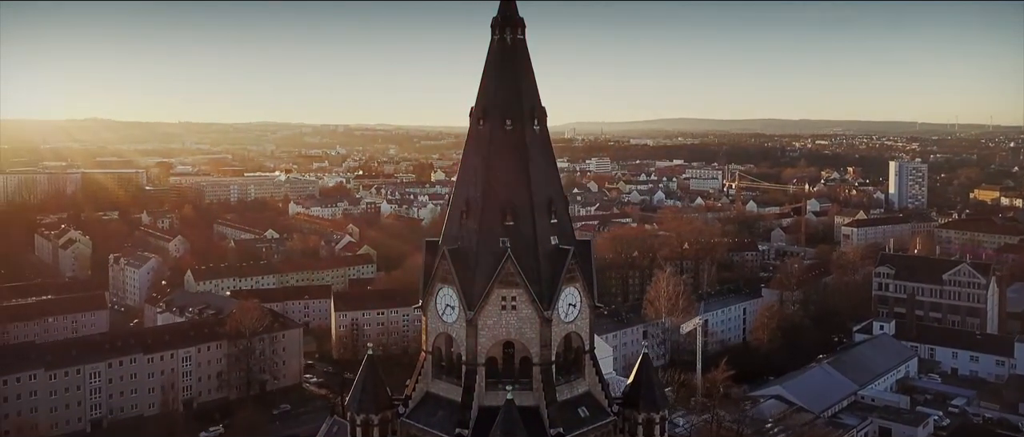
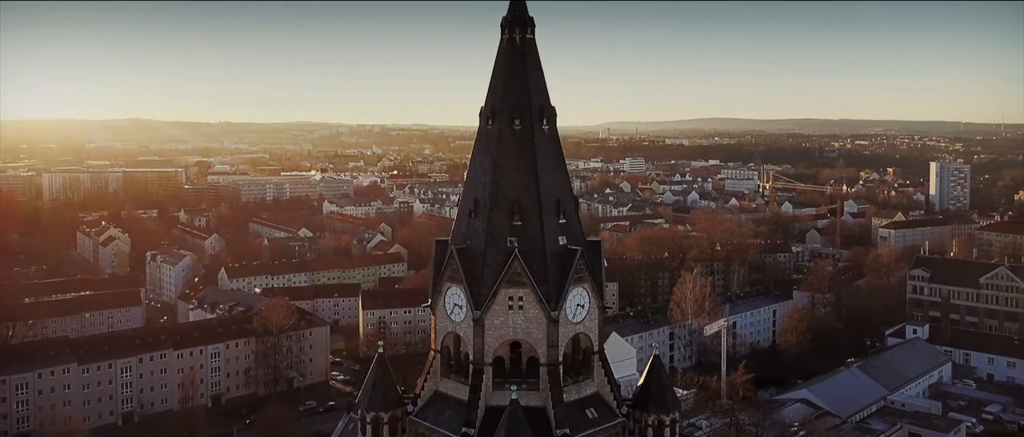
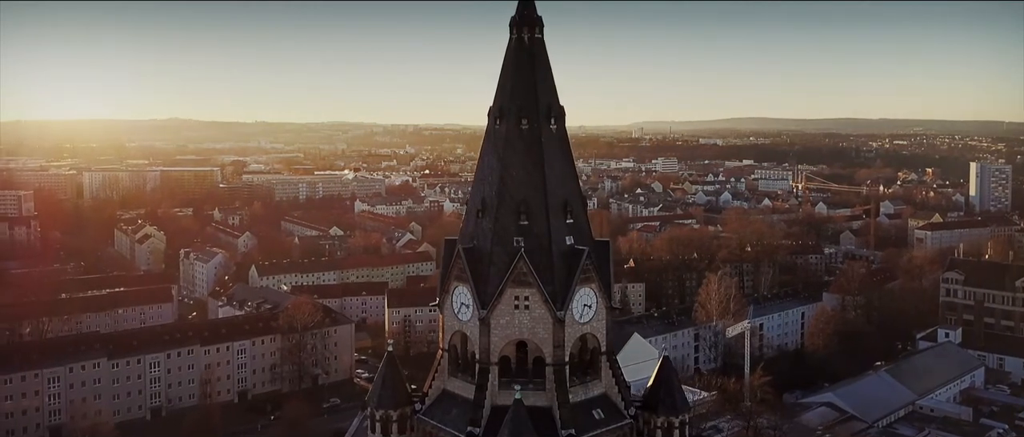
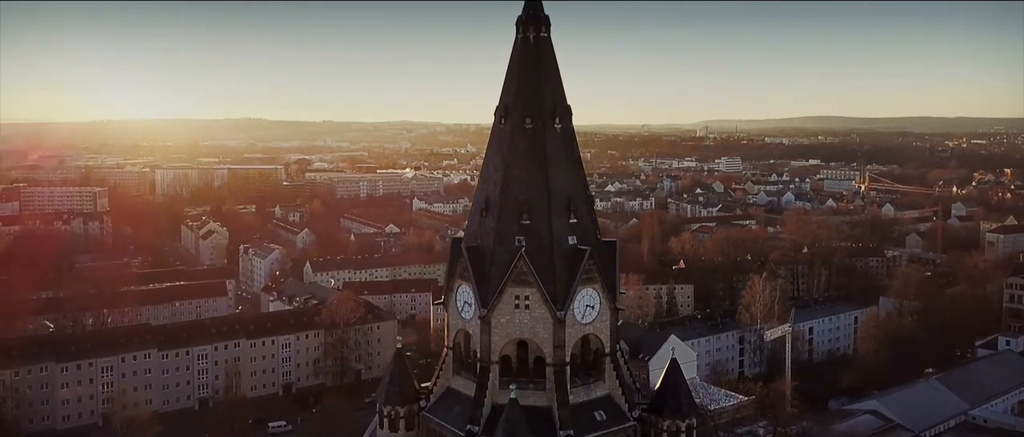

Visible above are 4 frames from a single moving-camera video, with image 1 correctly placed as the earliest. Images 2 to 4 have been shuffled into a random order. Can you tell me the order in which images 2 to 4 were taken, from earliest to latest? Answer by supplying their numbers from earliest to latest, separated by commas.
2, 3, 4
